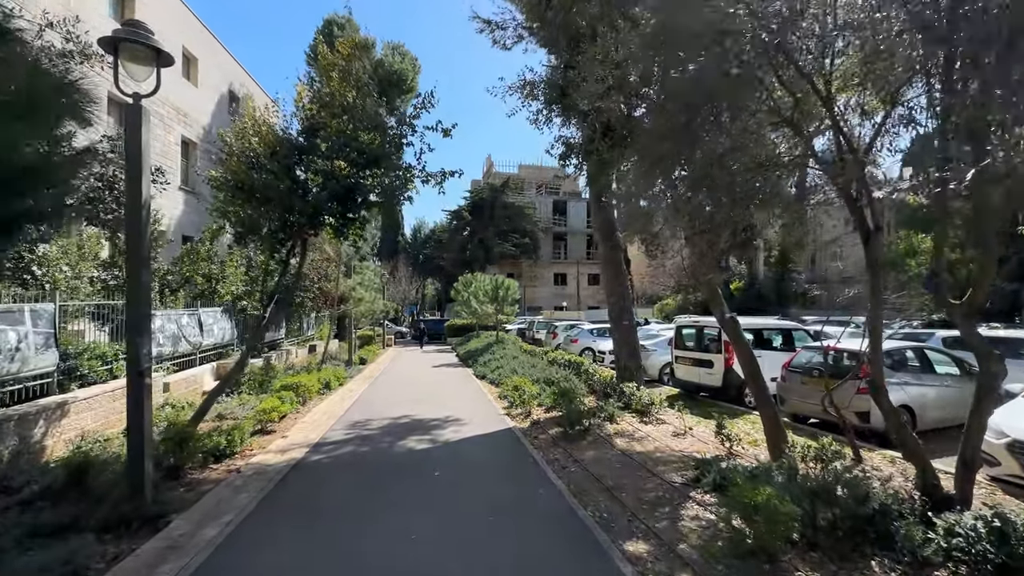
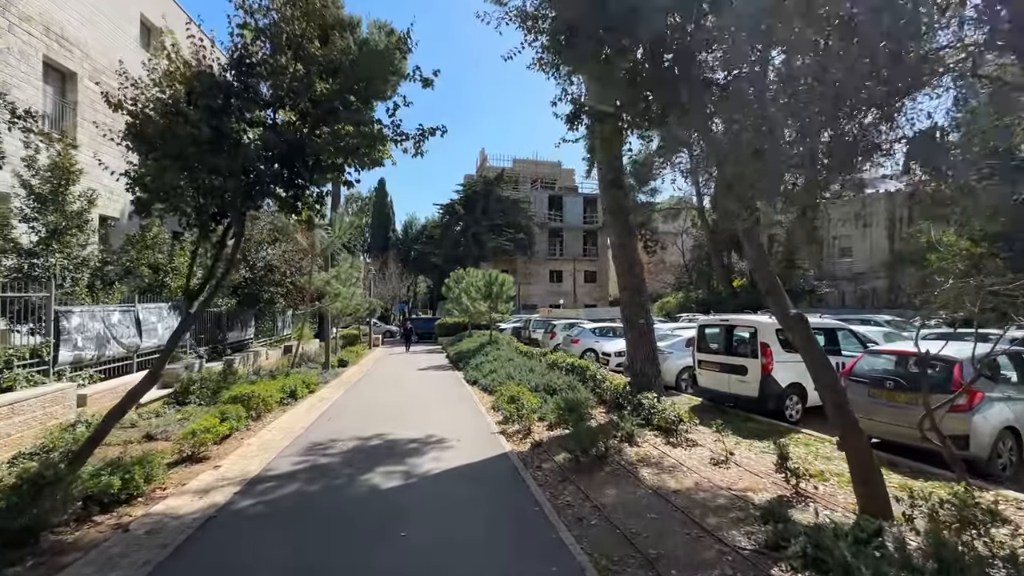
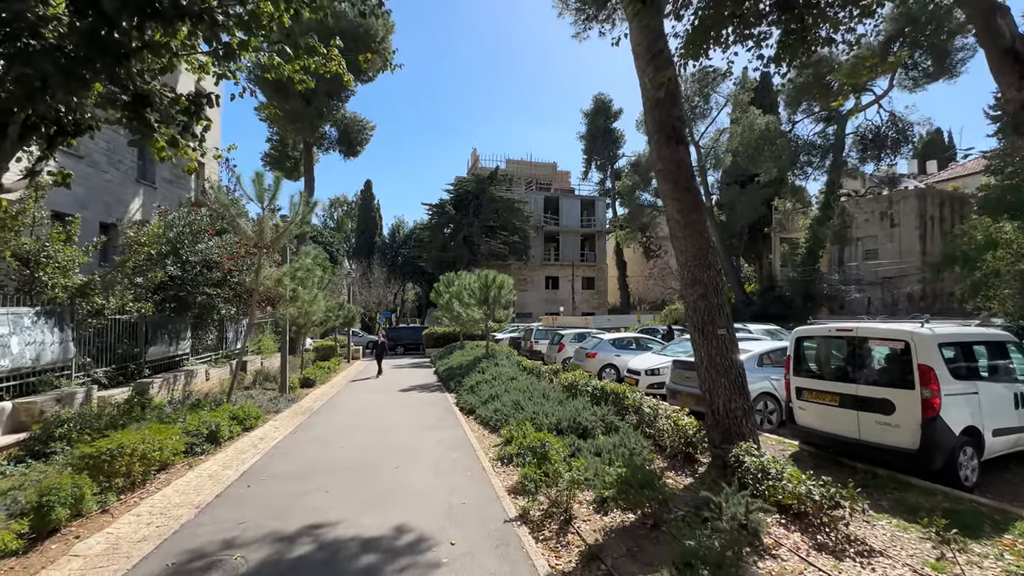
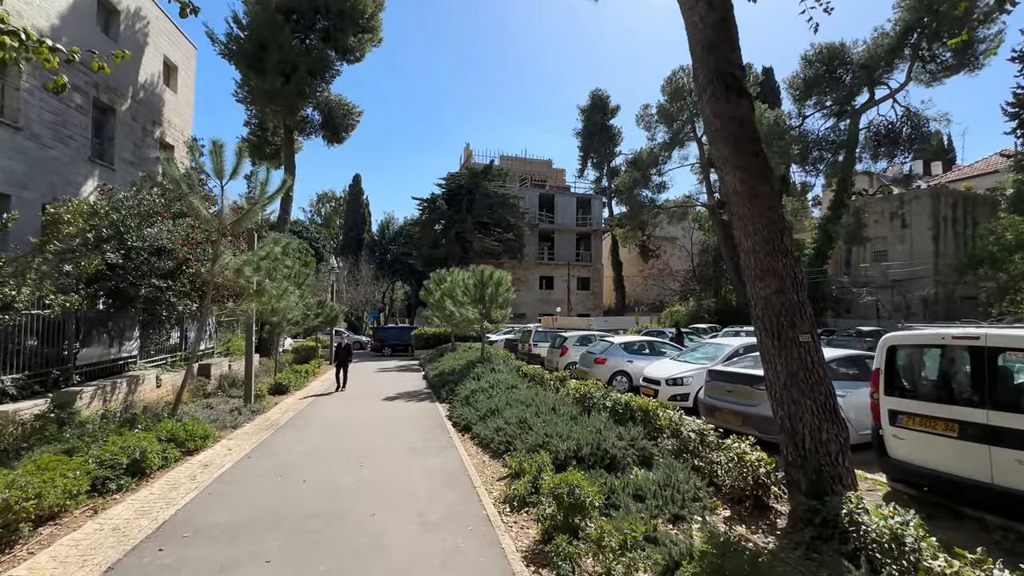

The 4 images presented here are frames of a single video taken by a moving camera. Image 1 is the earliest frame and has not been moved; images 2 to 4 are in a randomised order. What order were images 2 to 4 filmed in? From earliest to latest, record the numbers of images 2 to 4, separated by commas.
2, 3, 4
